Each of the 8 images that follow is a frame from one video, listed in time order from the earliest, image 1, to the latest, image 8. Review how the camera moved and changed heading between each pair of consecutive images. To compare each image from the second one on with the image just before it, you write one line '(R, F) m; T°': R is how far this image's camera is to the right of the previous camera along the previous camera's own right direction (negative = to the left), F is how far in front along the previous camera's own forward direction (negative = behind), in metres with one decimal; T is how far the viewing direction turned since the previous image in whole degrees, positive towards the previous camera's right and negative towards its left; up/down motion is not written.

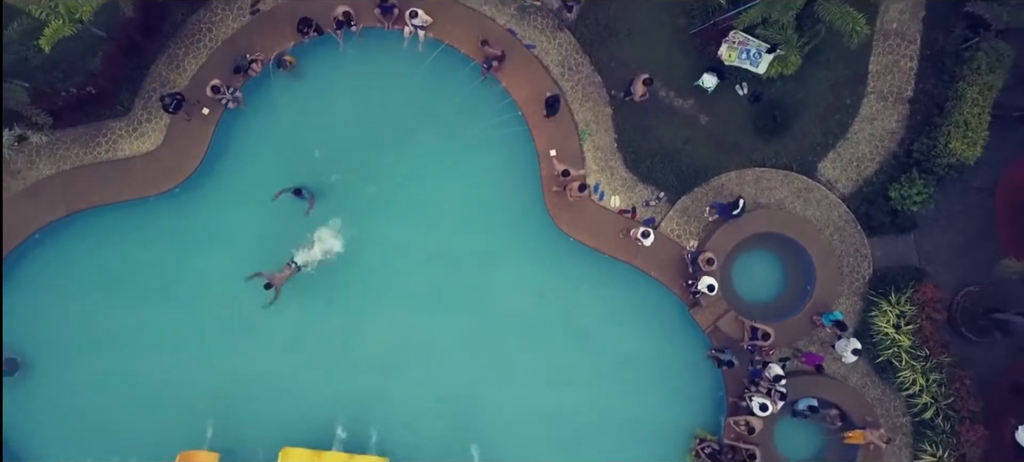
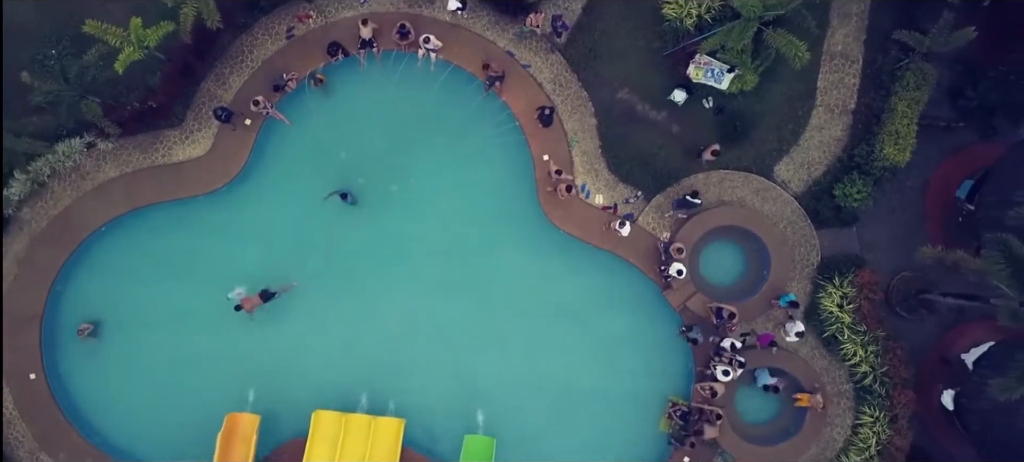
(+0.1, -2.6) m; 0°
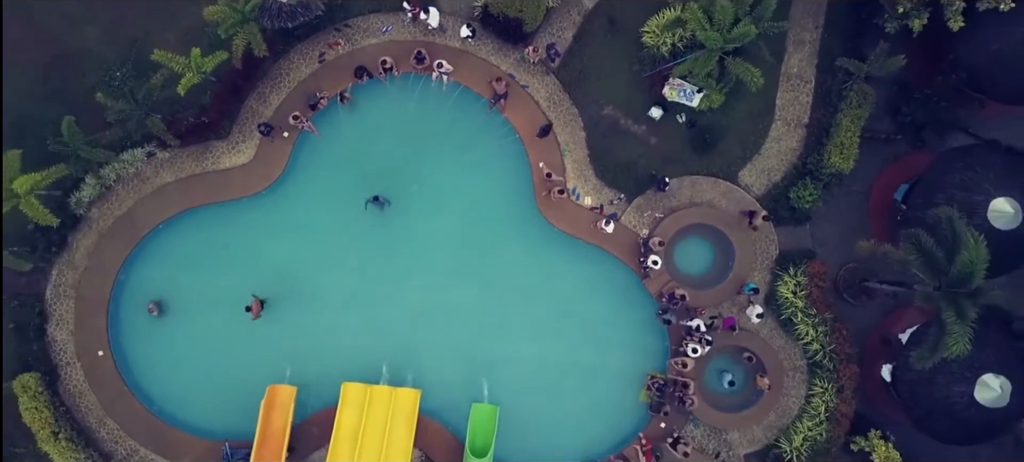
(0.0, -3.0) m; 0°
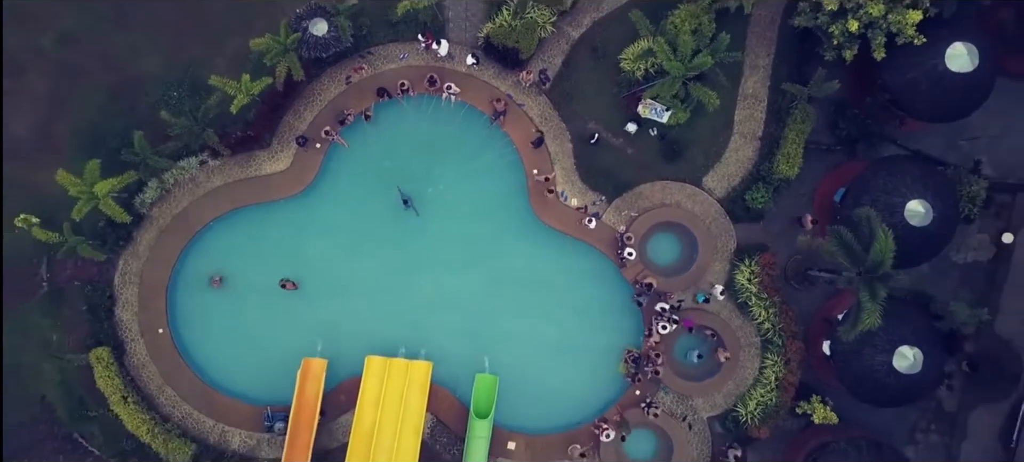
(+0.1, -3.8) m; 0°
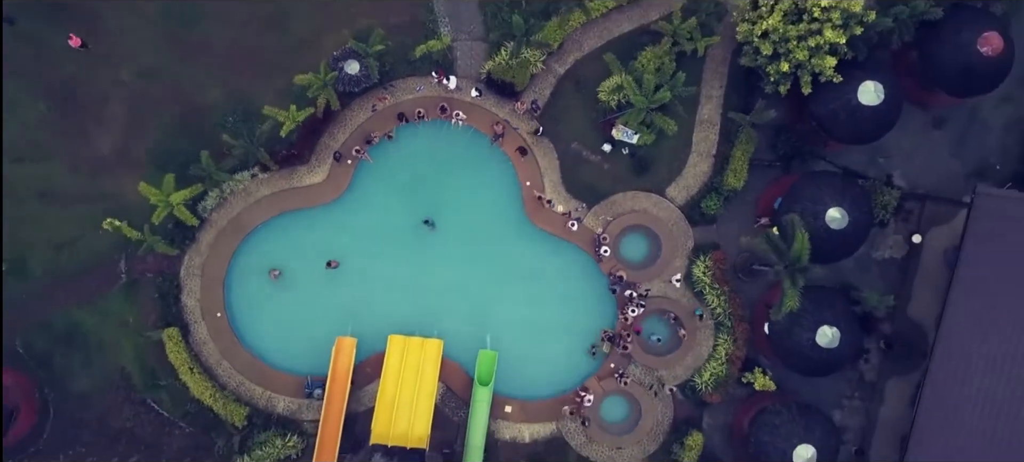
(+0.1, -5.4) m; 0°
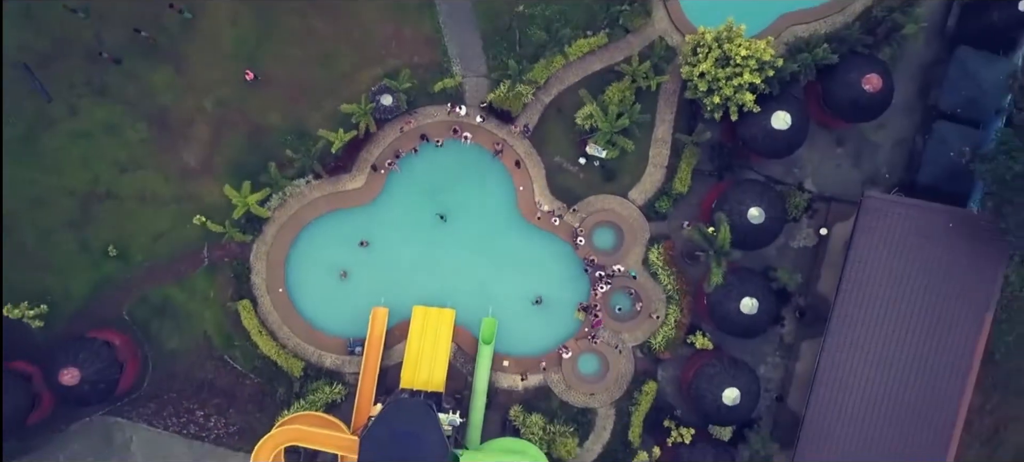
(+0.2, -8.7) m; 0°
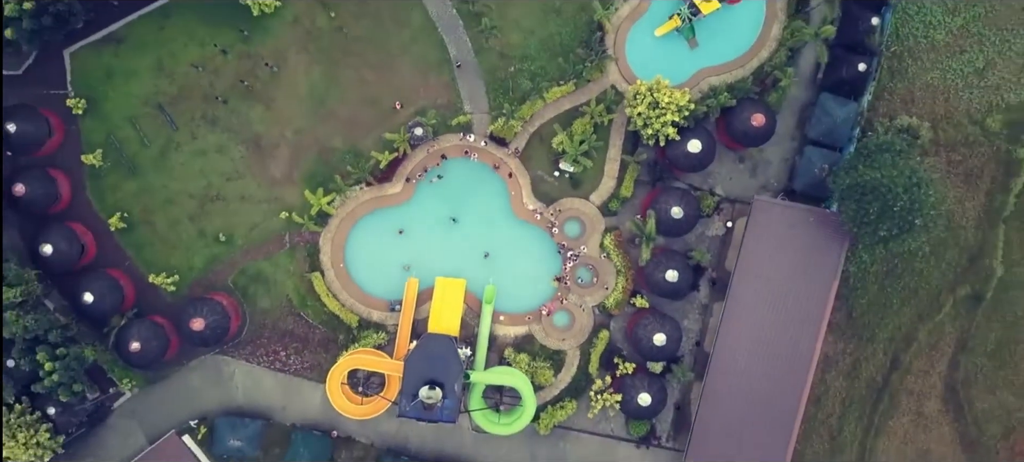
(+0.5, -15.7) m; 0°
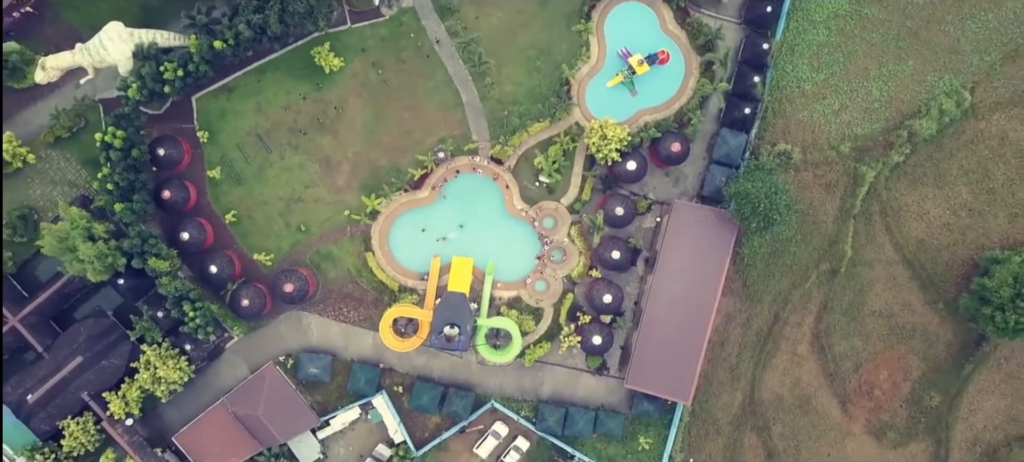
(+1.1, -23.2) m; 0°
